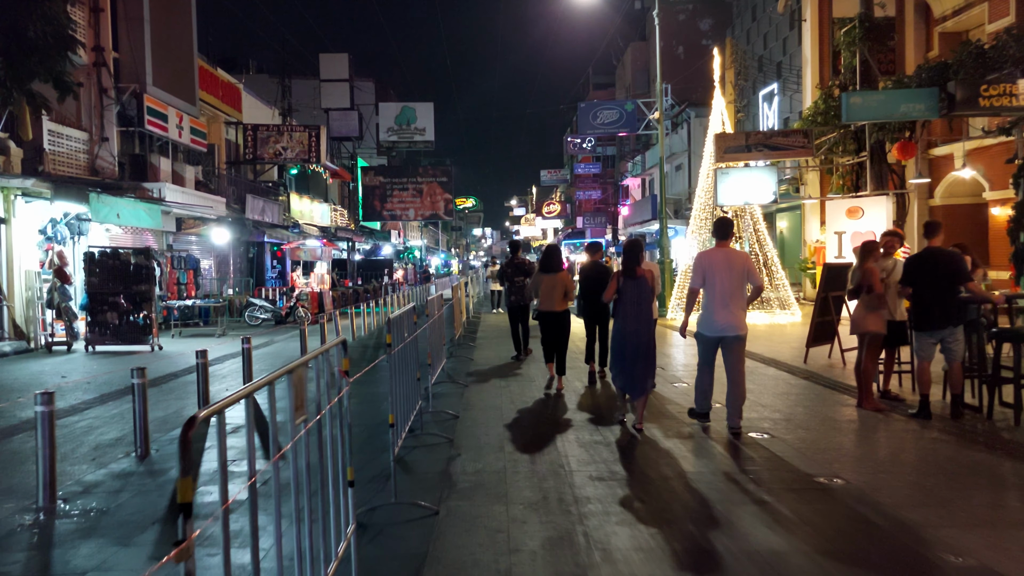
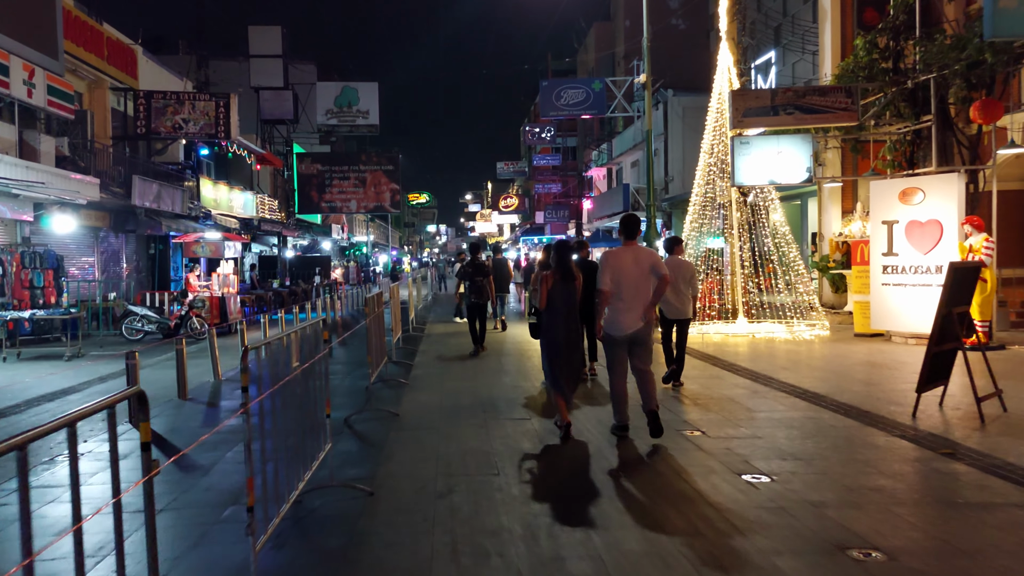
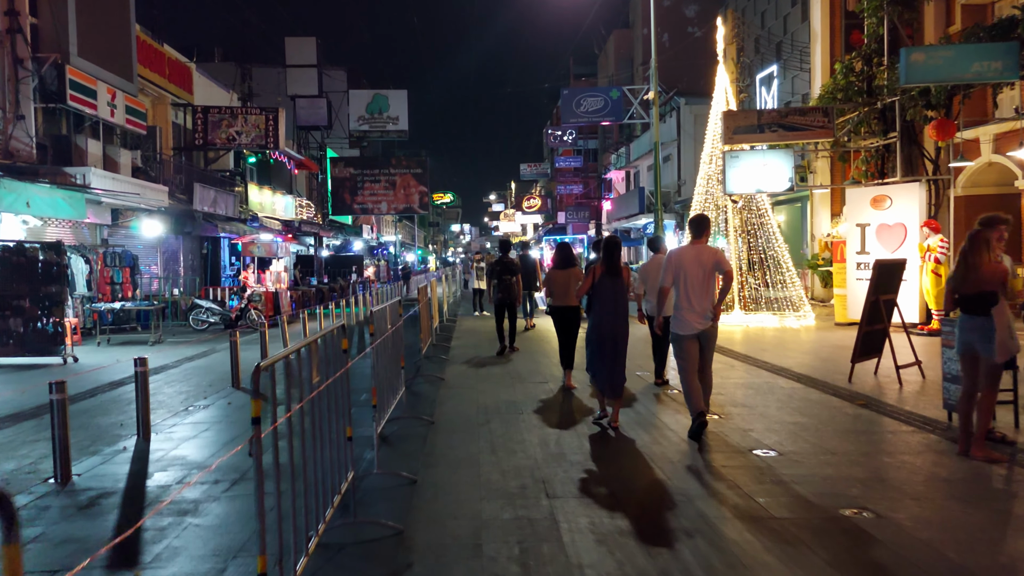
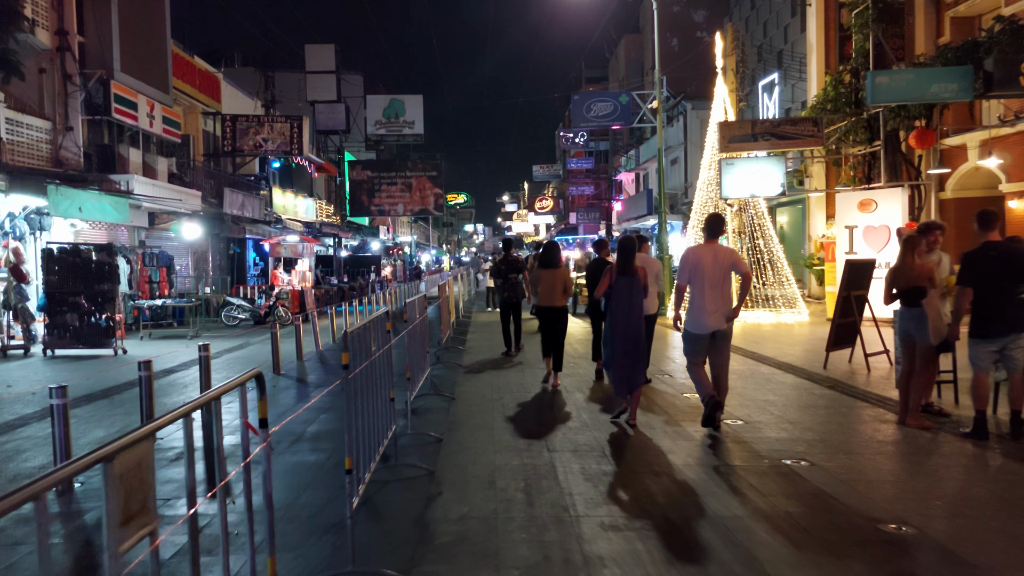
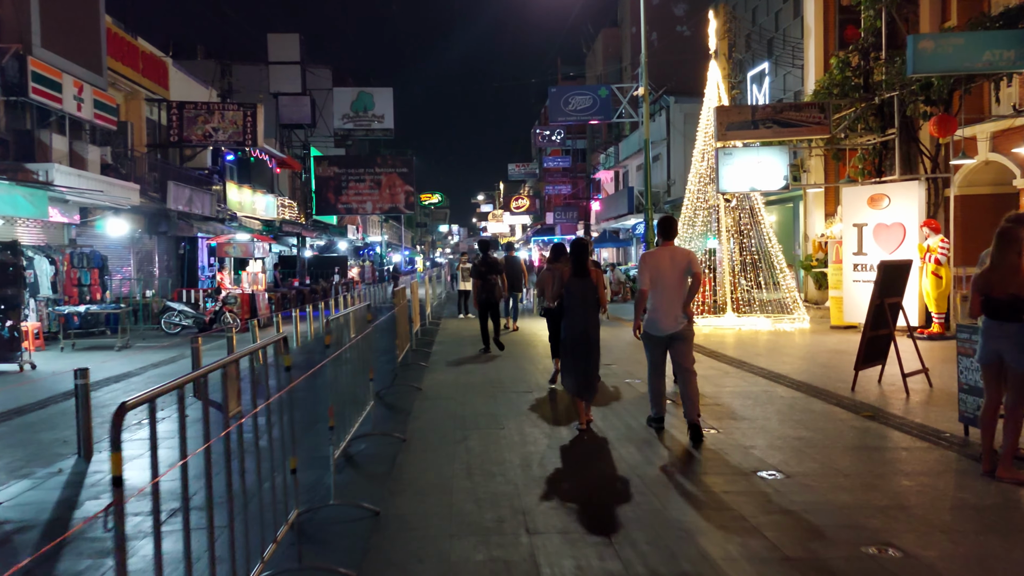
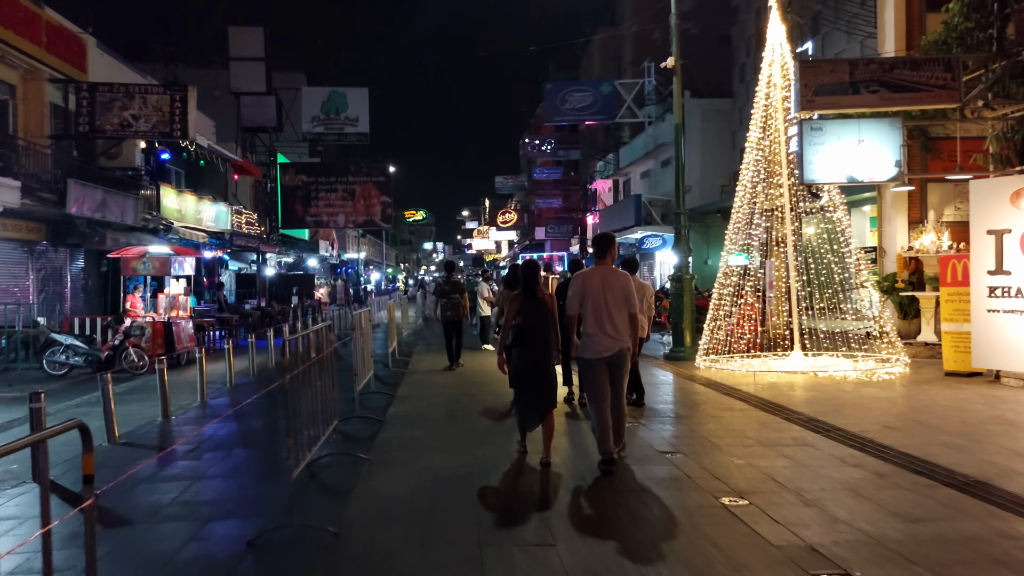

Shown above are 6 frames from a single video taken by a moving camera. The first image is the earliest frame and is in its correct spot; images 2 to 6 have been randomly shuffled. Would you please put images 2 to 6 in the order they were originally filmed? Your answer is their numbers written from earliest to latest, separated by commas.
4, 3, 5, 2, 6
